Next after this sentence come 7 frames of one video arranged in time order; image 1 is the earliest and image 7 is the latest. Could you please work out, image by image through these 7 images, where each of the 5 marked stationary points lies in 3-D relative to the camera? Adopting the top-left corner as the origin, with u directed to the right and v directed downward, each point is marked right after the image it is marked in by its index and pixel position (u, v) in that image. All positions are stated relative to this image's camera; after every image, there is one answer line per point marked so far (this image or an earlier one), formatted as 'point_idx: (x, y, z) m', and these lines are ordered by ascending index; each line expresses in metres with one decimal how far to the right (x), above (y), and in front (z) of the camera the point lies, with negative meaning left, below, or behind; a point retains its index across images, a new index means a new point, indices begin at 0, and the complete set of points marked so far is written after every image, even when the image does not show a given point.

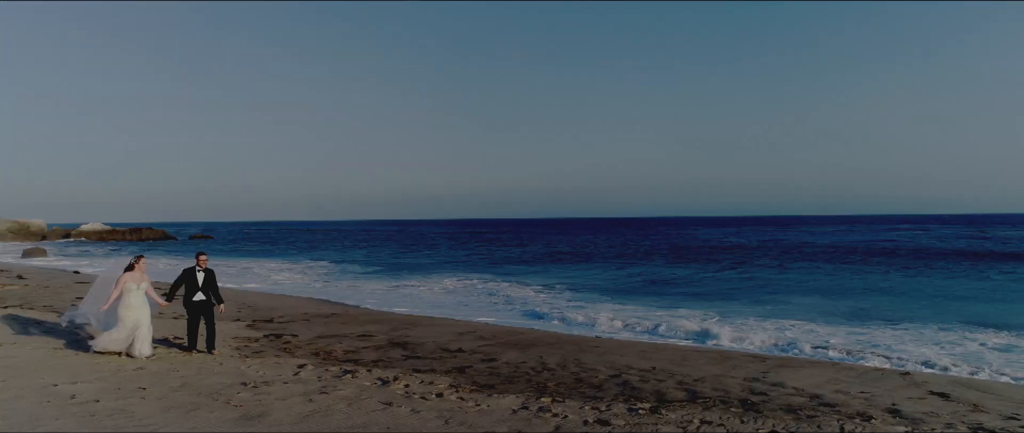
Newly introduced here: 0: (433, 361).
0: (-0.9, -1.6, +6.5) m
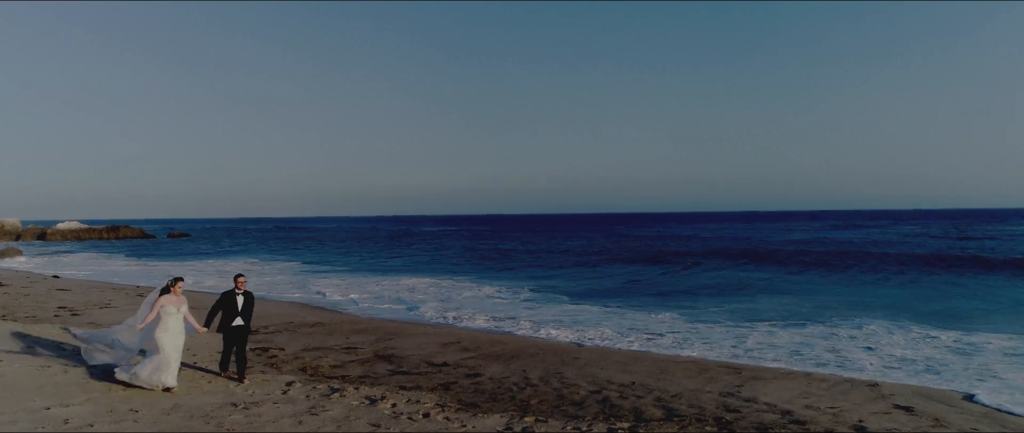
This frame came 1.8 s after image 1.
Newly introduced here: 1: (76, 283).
0: (-1.0, -1.8, +6.7) m
1: (-11.7, -1.8, +16.1) m
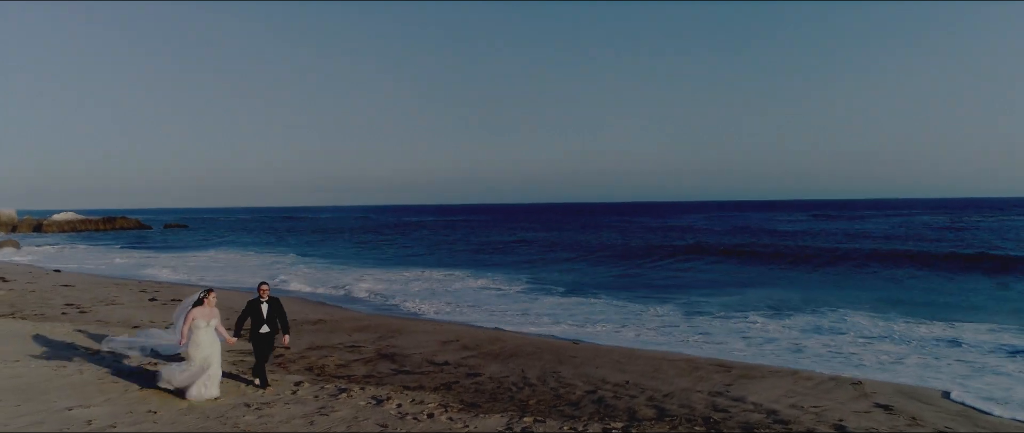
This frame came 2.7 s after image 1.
0: (-1.0, -1.8, +6.9) m
1: (-11.8, -1.7, +16.3) m
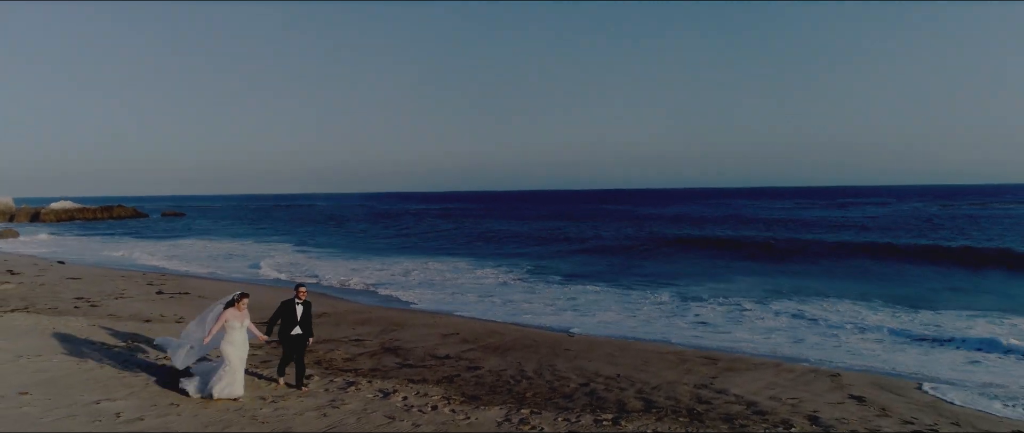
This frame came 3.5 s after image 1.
0: (-1.1, -1.9, +7.3) m
1: (-11.8, -1.5, +16.6) m
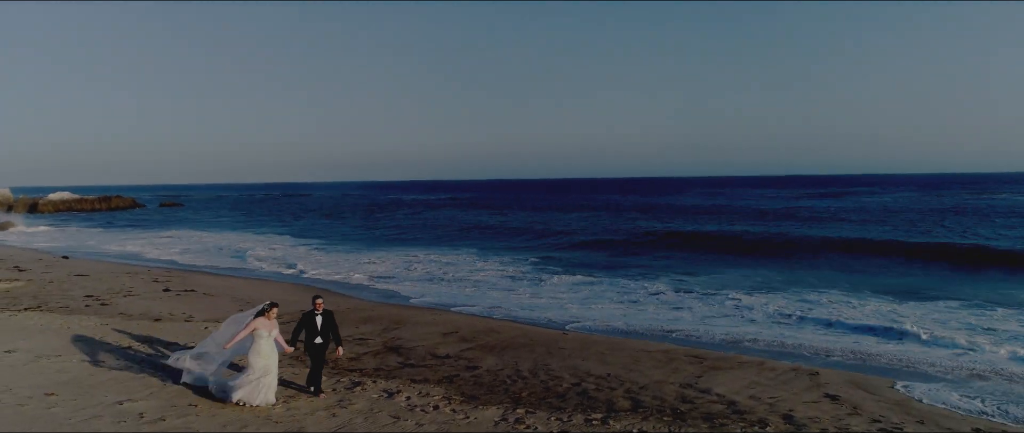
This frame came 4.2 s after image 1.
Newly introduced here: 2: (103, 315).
0: (-1.1, -2.0, +7.7) m
1: (-11.9, -1.4, +17.0) m
2: (-7.2, -1.7, +10.6) m
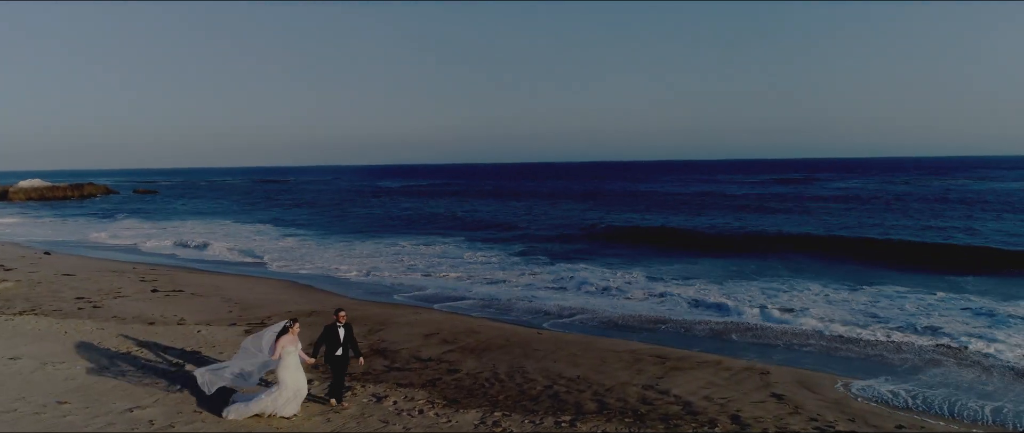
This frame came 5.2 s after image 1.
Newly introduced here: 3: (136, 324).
0: (-1.4, -2.2, +8.4) m
1: (-12.5, -1.4, +17.2) m
2: (-7.6, -1.9, +11.0) m
3: (-6.7, -1.9, +10.7) m
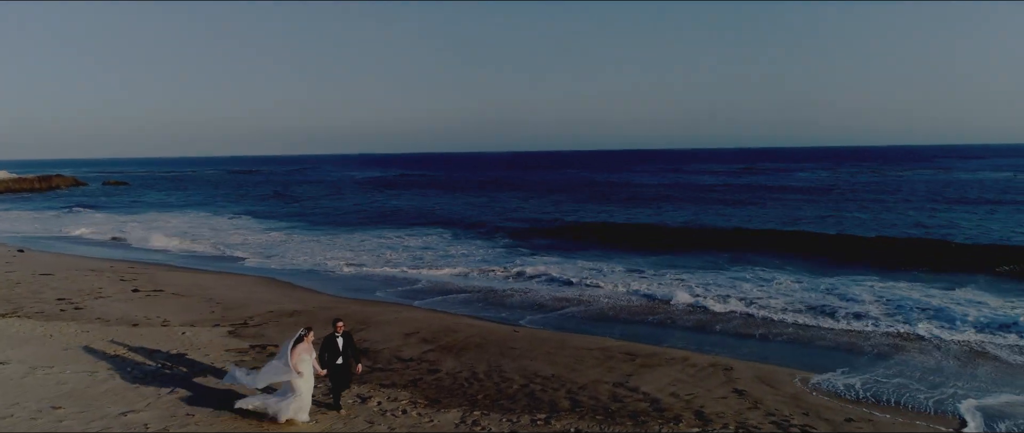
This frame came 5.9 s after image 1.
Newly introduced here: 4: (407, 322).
0: (-1.7, -2.3, +8.7) m
1: (-13.2, -1.3, +17.2) m
2: (-8.0, -1.9, +11.1) m
3: (-7.1, -2.0, +10.8) m
4: (-2.1, -2.1, +12.0) m
